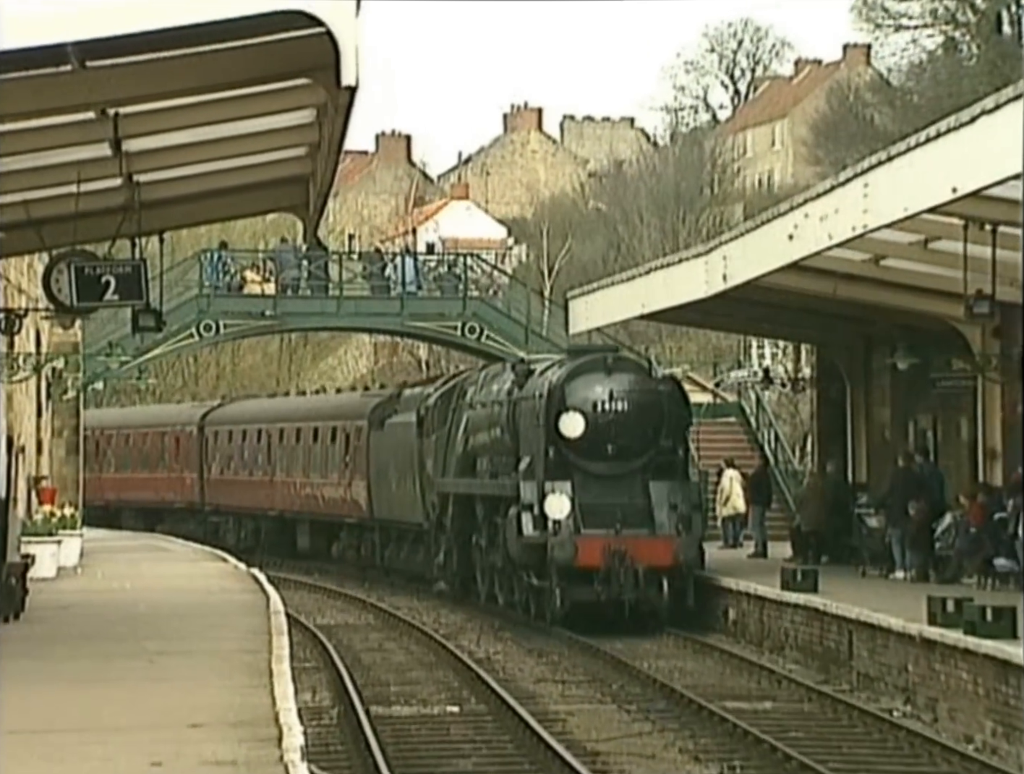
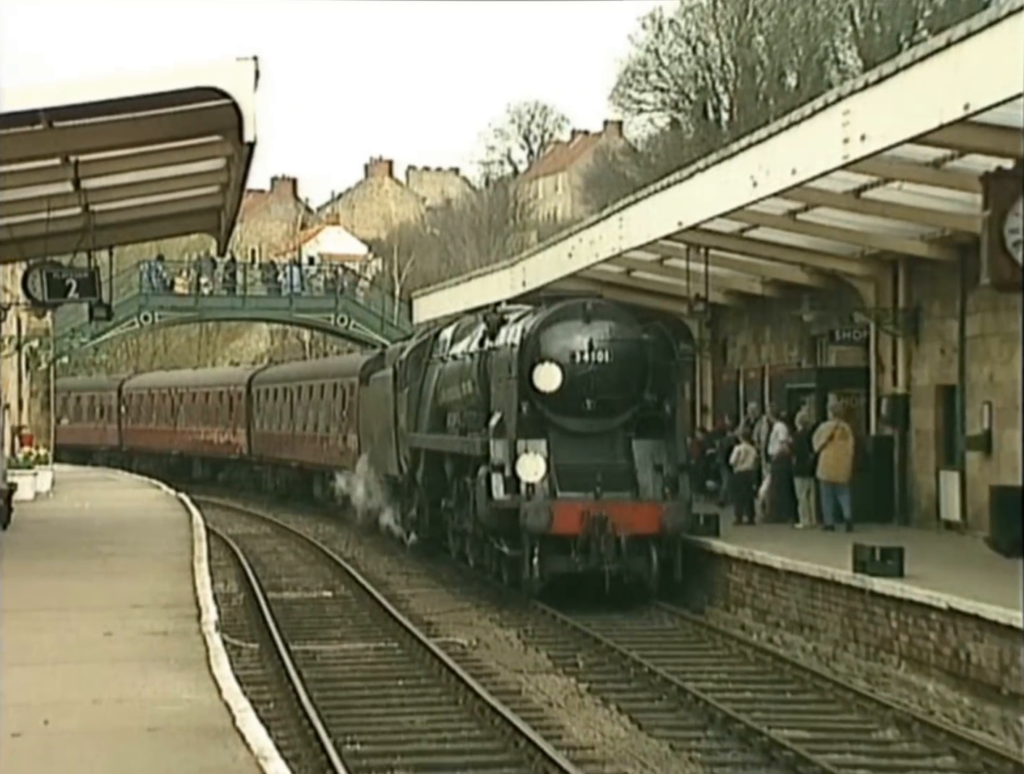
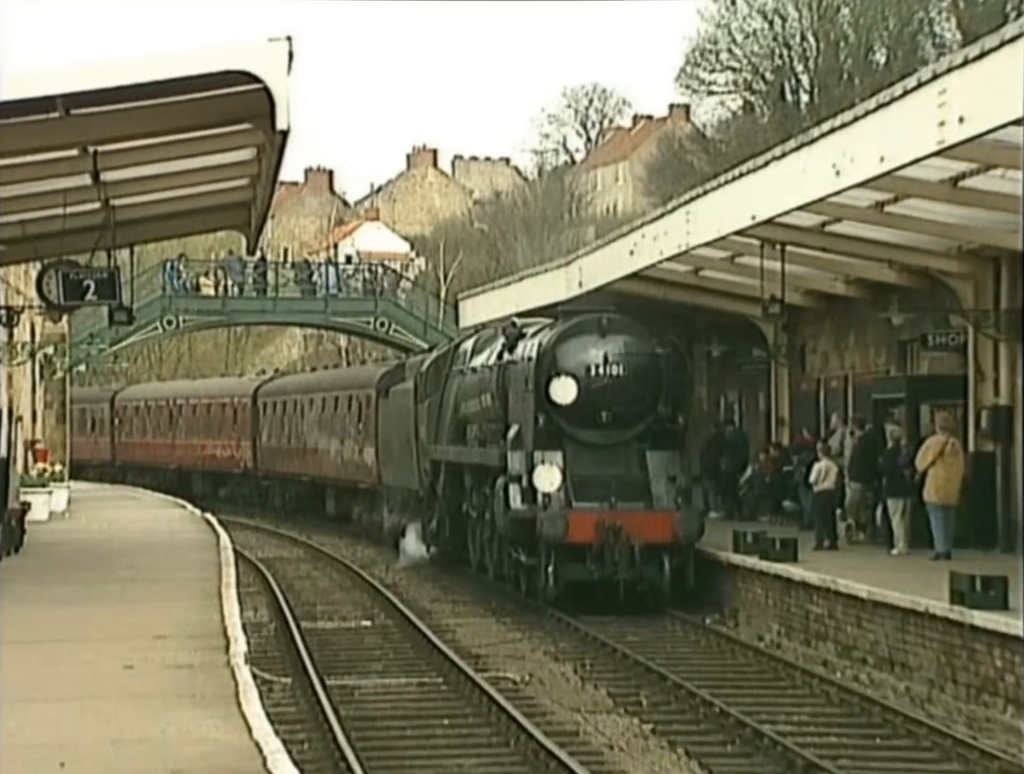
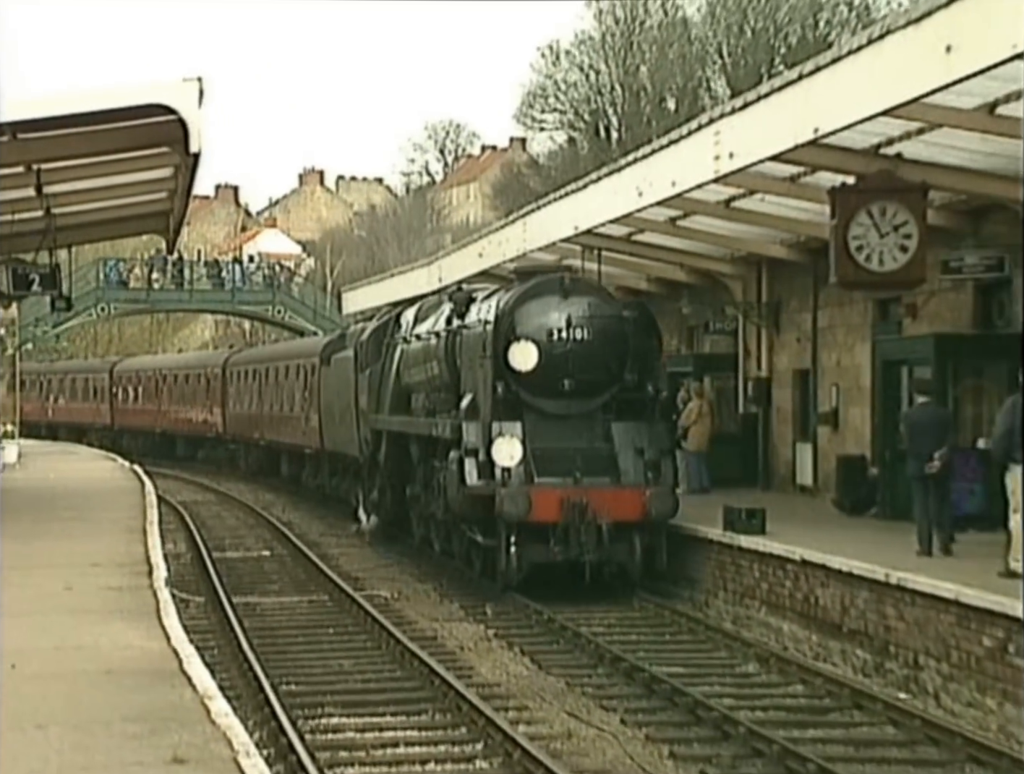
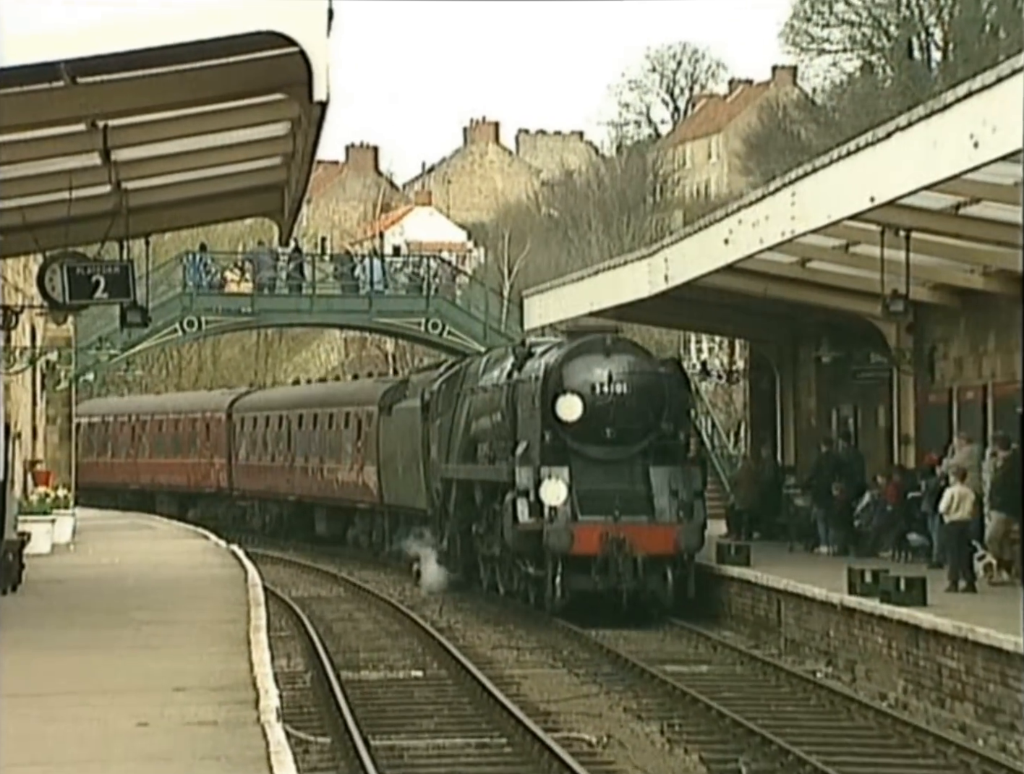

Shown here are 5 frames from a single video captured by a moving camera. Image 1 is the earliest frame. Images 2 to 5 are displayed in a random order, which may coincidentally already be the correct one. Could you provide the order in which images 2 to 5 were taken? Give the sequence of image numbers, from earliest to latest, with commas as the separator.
5, 3, 2, 4
